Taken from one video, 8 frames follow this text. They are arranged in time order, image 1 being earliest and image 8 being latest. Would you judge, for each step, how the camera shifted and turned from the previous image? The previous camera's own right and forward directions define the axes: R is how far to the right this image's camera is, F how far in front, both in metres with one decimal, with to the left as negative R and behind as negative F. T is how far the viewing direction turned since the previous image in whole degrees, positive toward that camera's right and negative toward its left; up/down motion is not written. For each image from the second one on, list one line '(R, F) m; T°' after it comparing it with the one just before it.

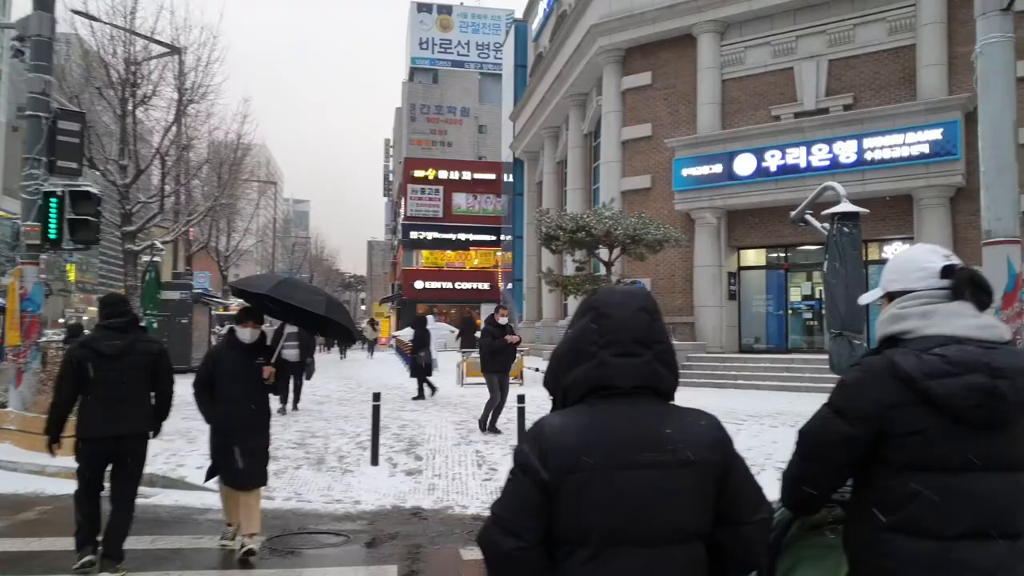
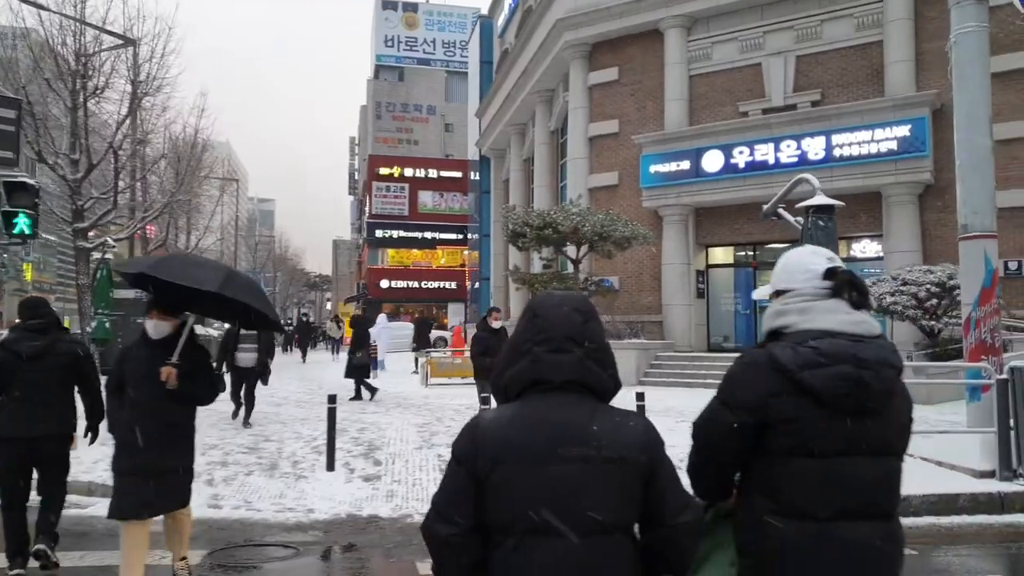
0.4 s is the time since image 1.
(0.0, +0.4) m; +2°
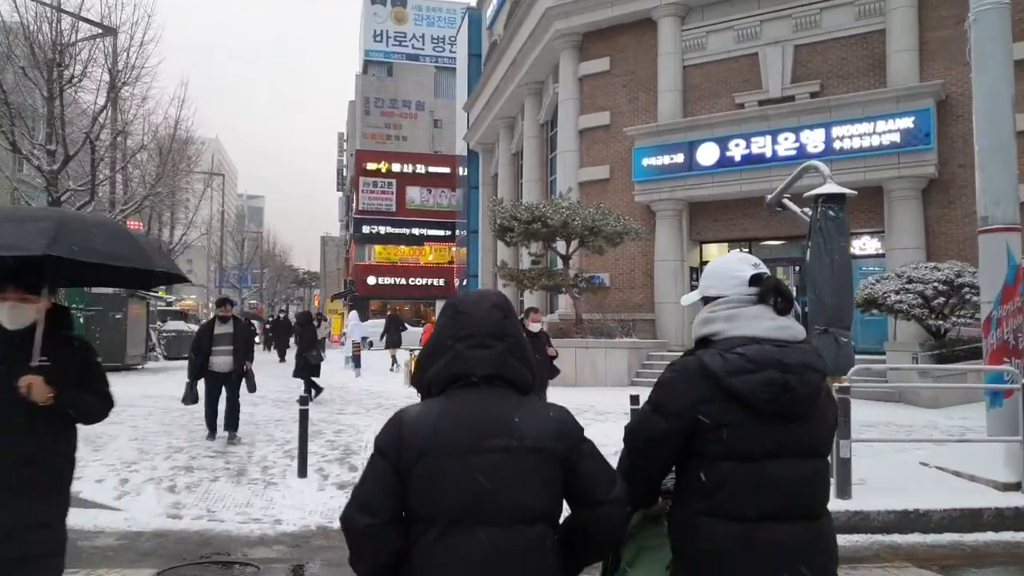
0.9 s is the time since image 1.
(0.0, +0.6) m; +1°
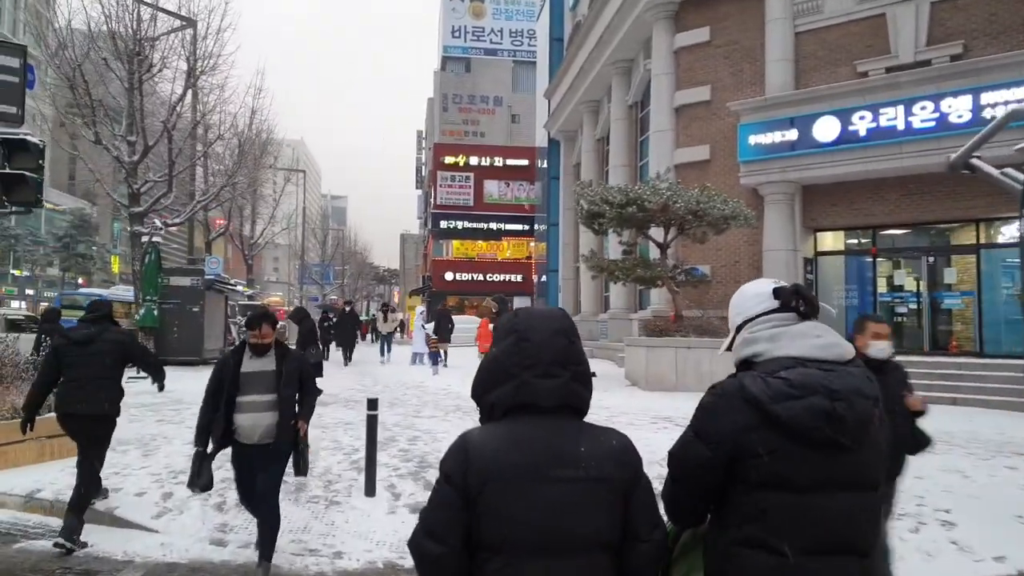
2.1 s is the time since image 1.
(-0.3, +1.5) m; -6°
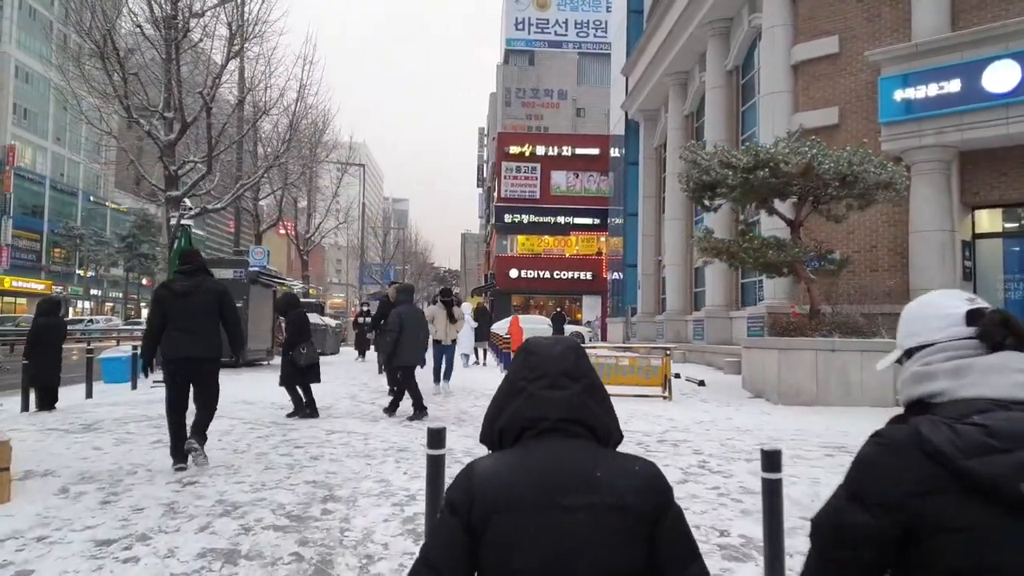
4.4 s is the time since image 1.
(-0.5, +2.8) m; -4°
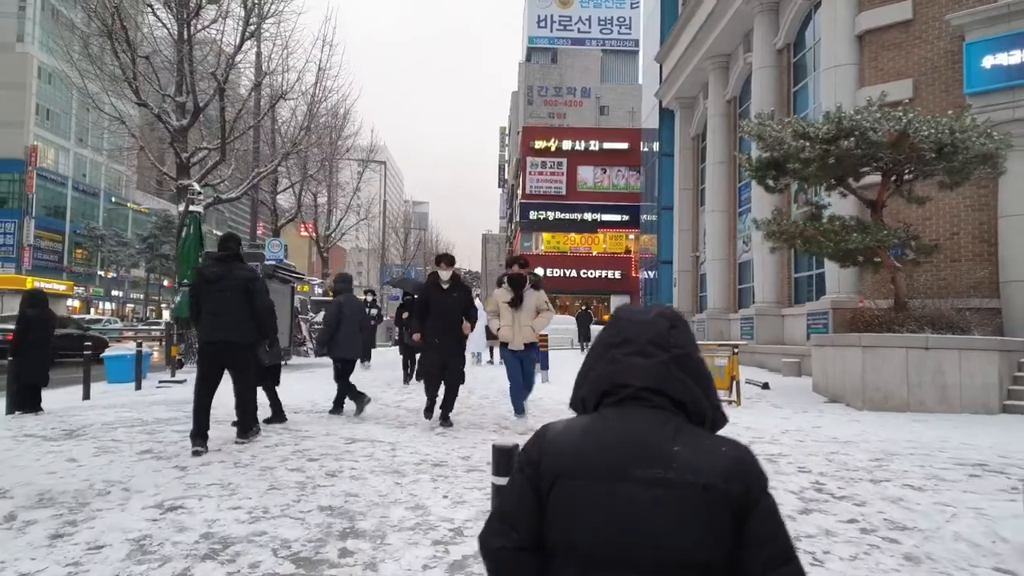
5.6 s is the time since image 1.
(-0.3, +1.4) m; -1°
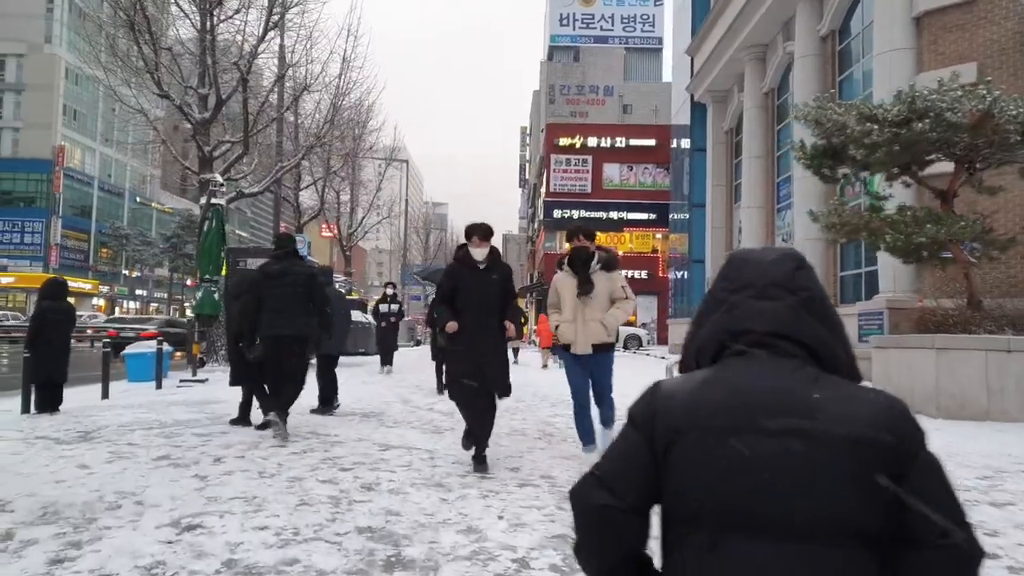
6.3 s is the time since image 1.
(-0.3, +0.7) m; -1°
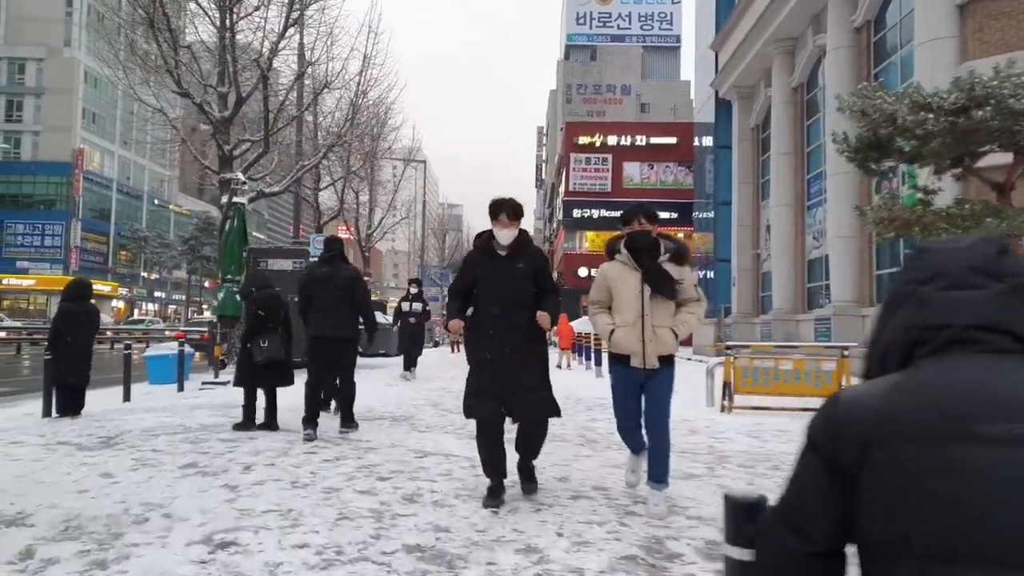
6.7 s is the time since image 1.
(-0.2, +0.4) m; -1°
